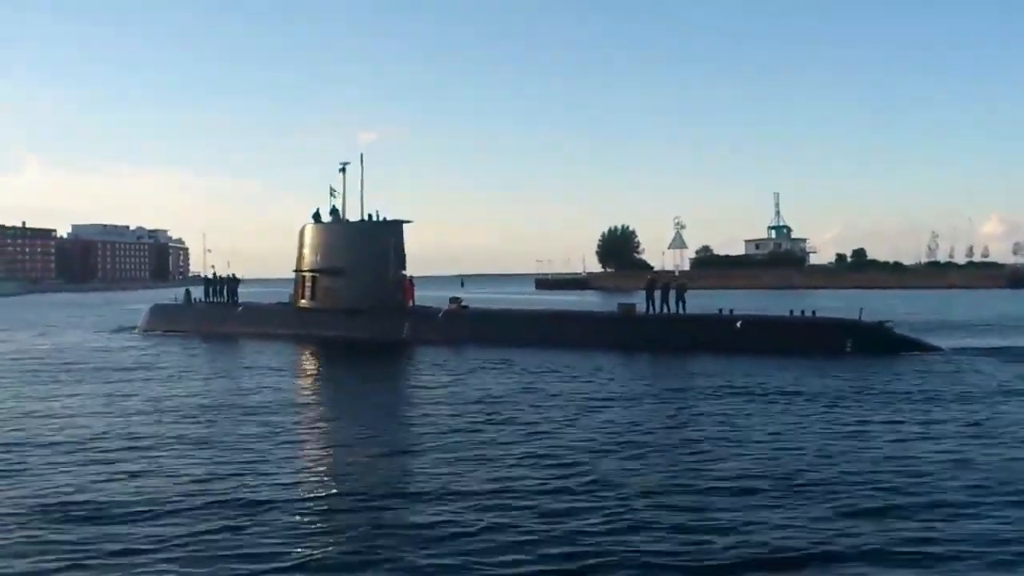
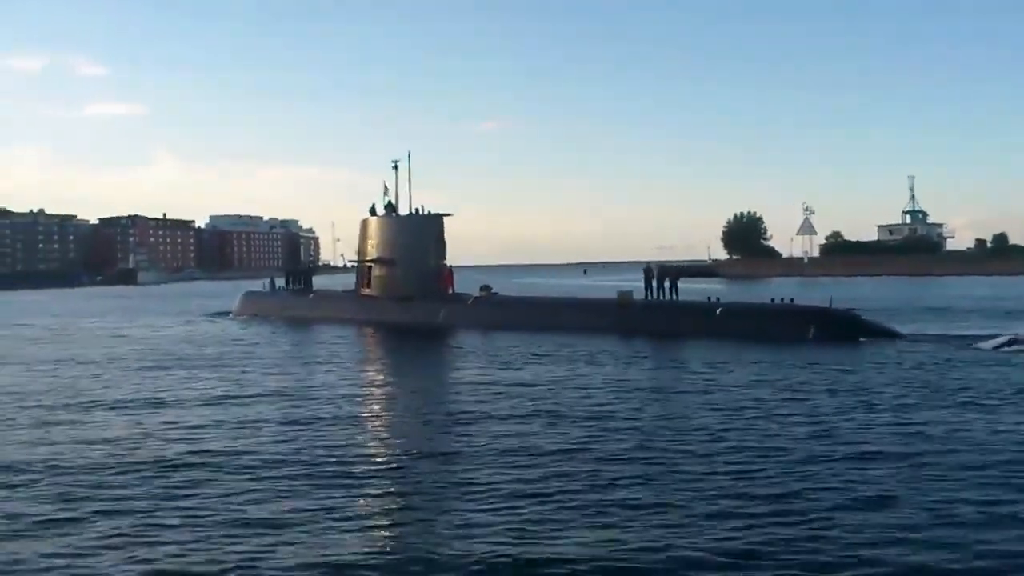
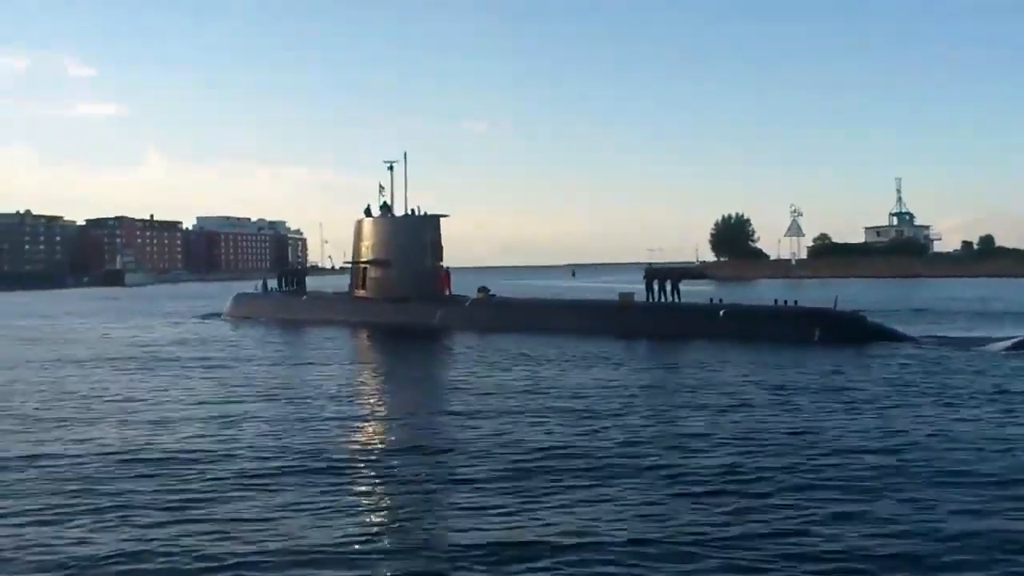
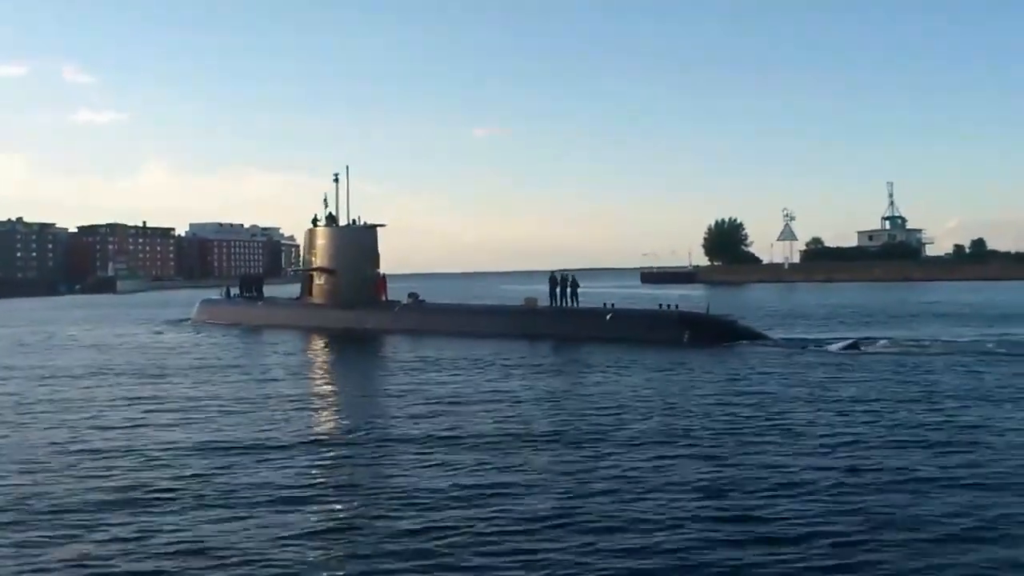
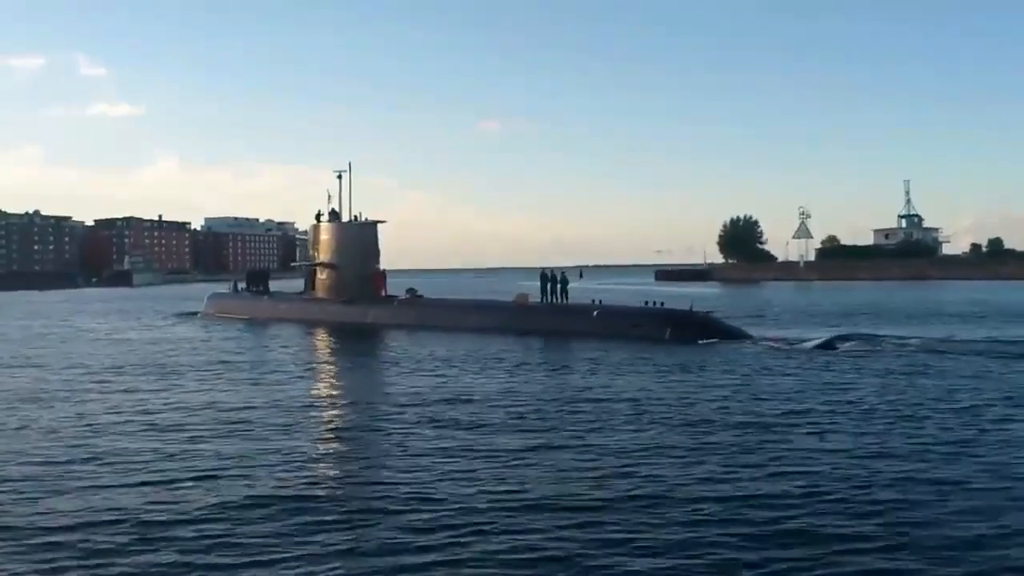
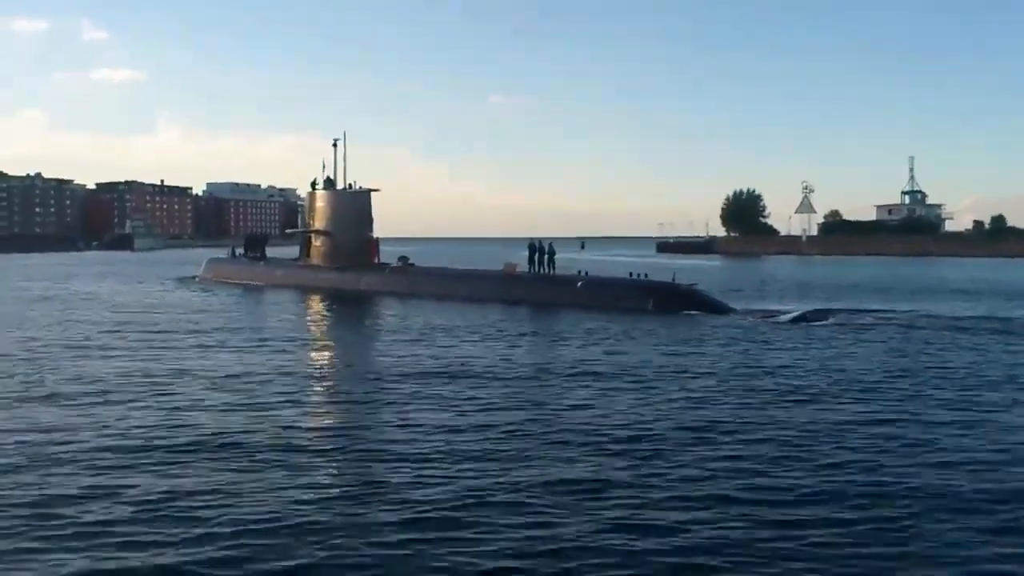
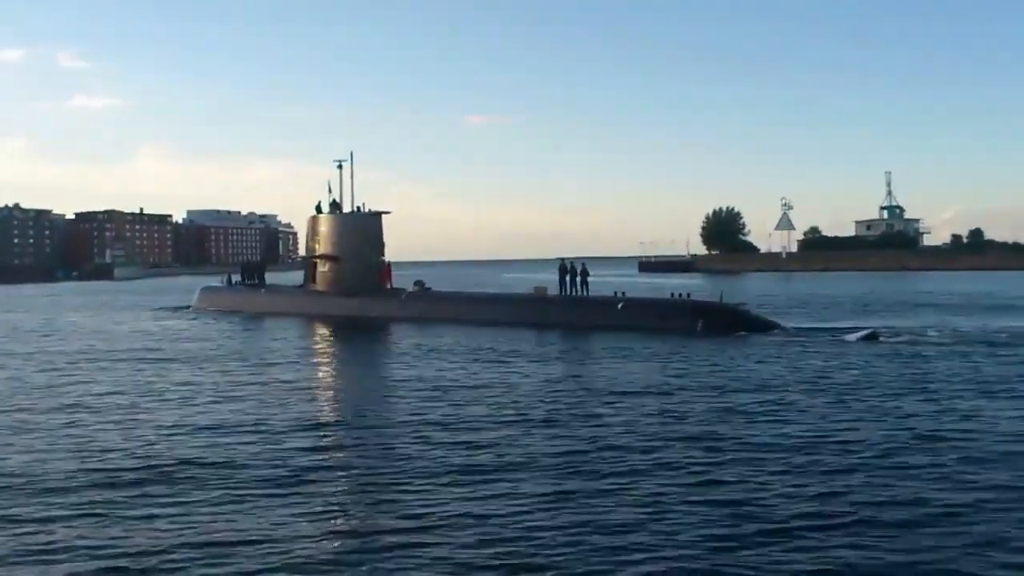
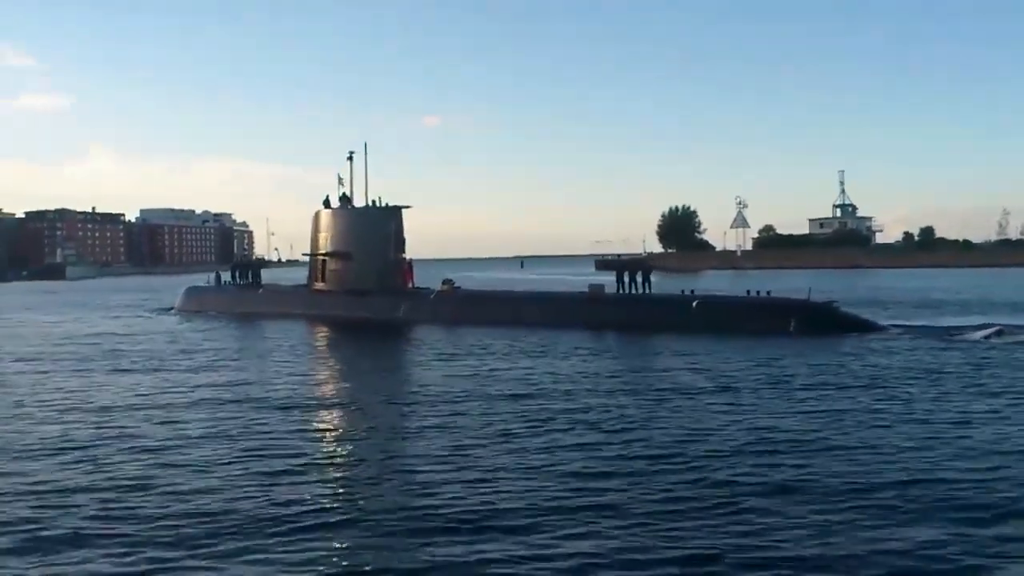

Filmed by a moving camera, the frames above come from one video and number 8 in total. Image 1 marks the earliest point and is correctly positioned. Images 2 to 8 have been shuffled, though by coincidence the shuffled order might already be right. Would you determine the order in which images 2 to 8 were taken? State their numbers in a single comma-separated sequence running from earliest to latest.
8, 3, 2, 7, 4, 5, 6
